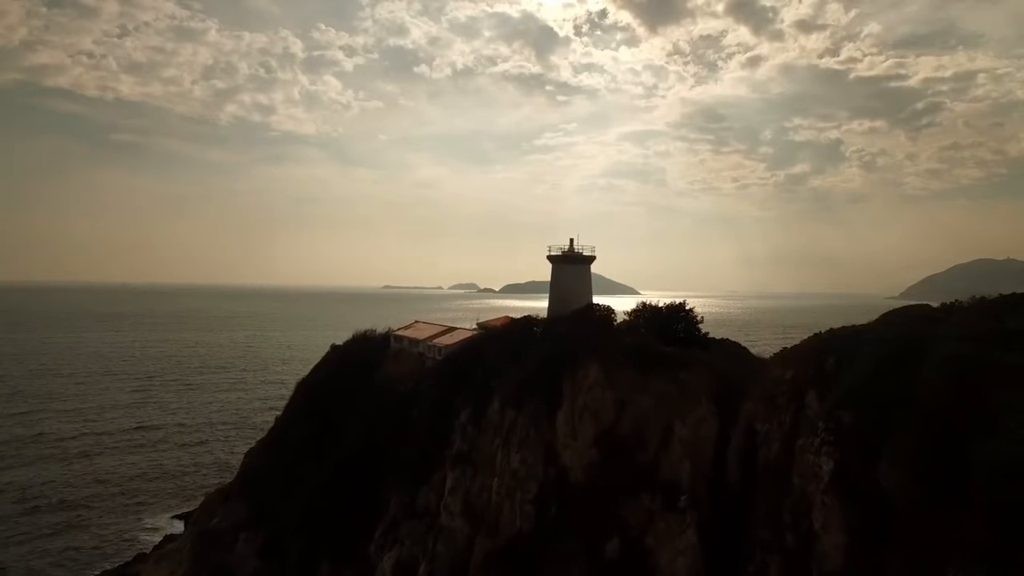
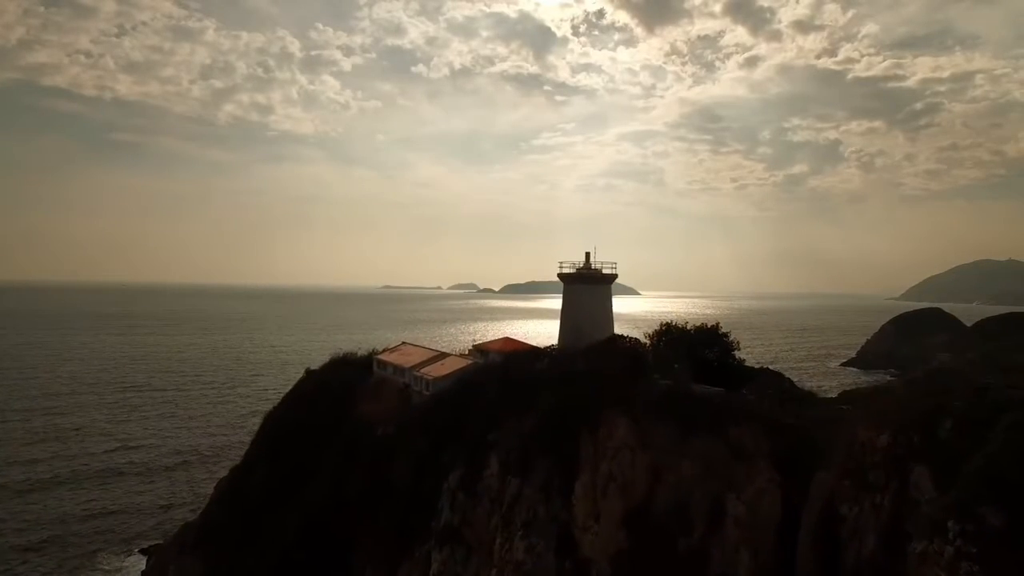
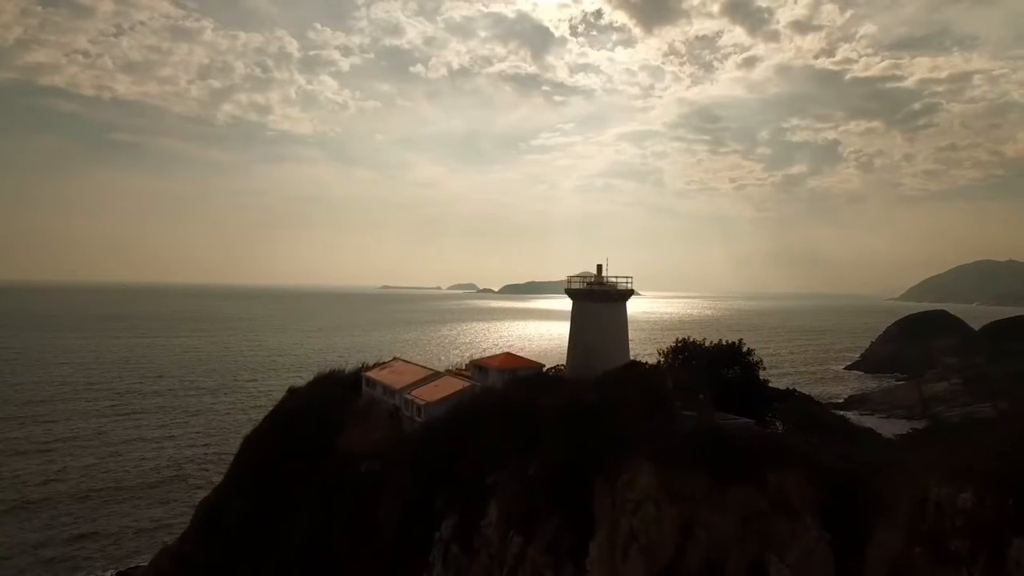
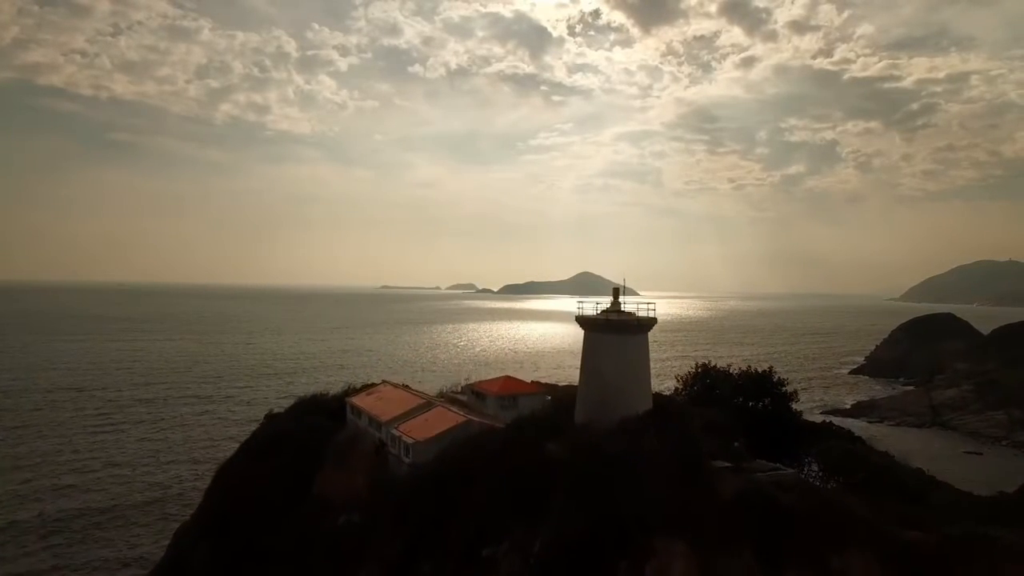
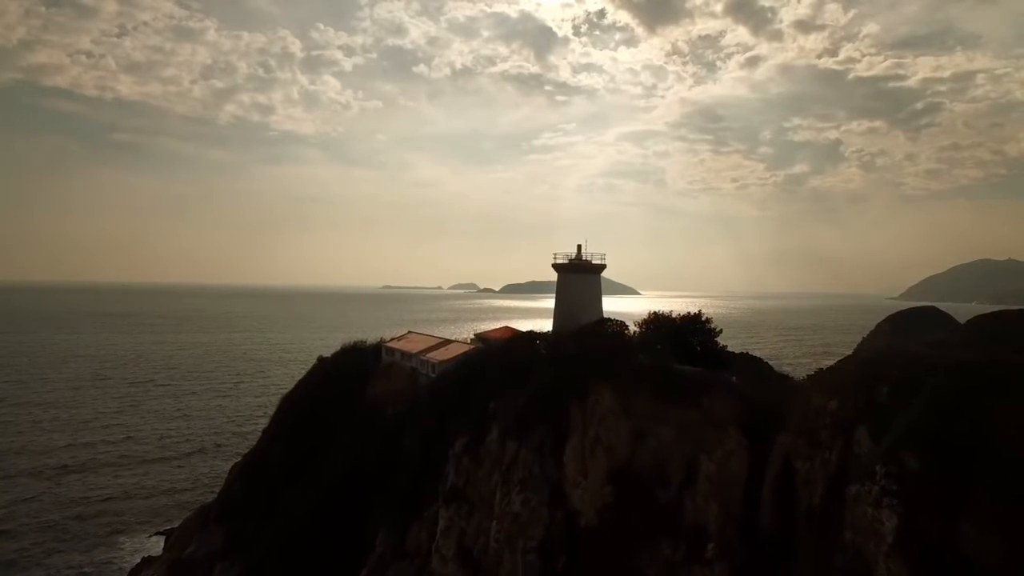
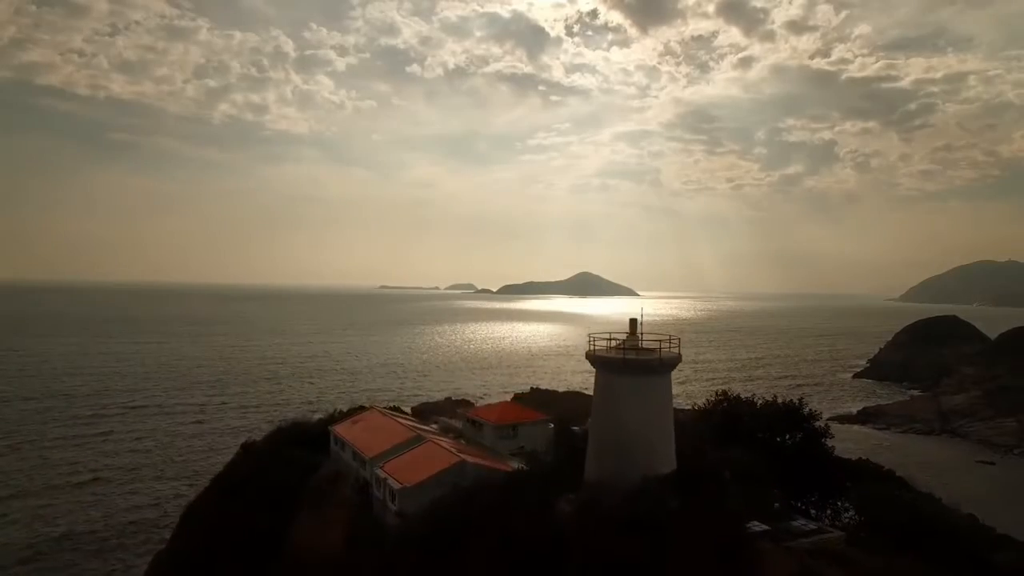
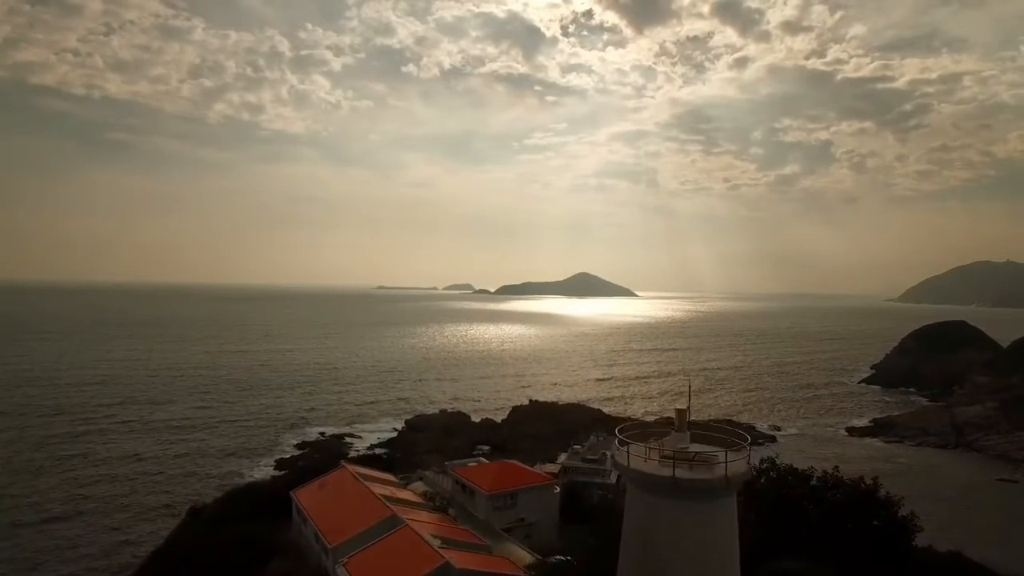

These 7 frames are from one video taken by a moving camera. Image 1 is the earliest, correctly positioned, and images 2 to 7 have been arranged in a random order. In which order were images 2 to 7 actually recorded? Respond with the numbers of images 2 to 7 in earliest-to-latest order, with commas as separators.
5, 2, 3, 4, 6, 7
